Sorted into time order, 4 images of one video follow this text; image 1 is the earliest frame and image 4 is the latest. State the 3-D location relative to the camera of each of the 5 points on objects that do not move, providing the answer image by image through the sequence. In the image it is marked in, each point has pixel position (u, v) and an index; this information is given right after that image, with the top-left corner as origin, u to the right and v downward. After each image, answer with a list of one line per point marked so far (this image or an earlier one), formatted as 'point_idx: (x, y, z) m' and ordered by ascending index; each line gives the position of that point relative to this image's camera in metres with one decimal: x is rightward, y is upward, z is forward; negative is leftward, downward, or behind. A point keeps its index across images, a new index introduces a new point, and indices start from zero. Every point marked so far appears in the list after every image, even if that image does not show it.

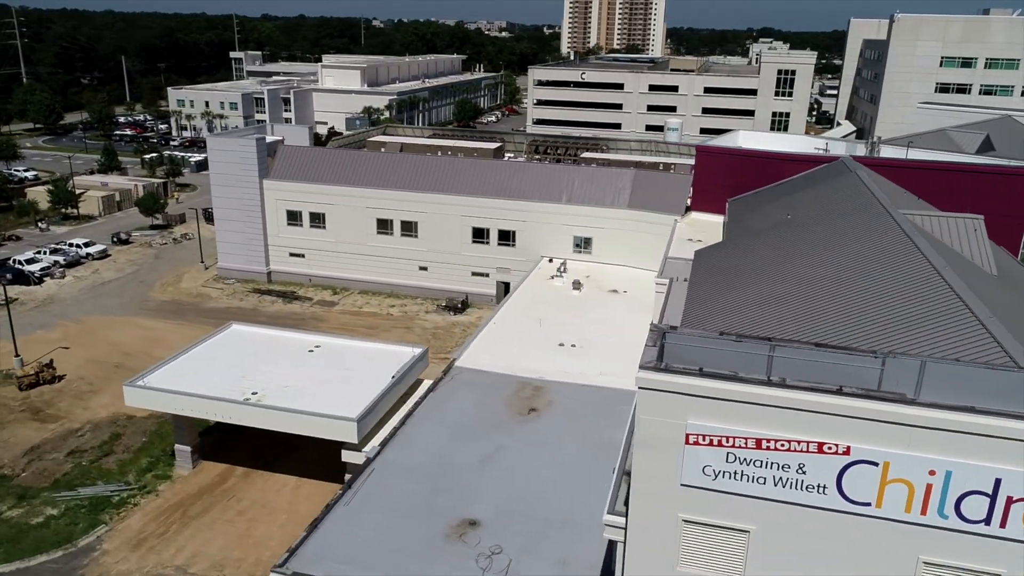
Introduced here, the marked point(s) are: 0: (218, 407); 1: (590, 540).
0: (-7.7, -3.1, +19.4) m
1: (+1.7, -5.1, +15.2) m
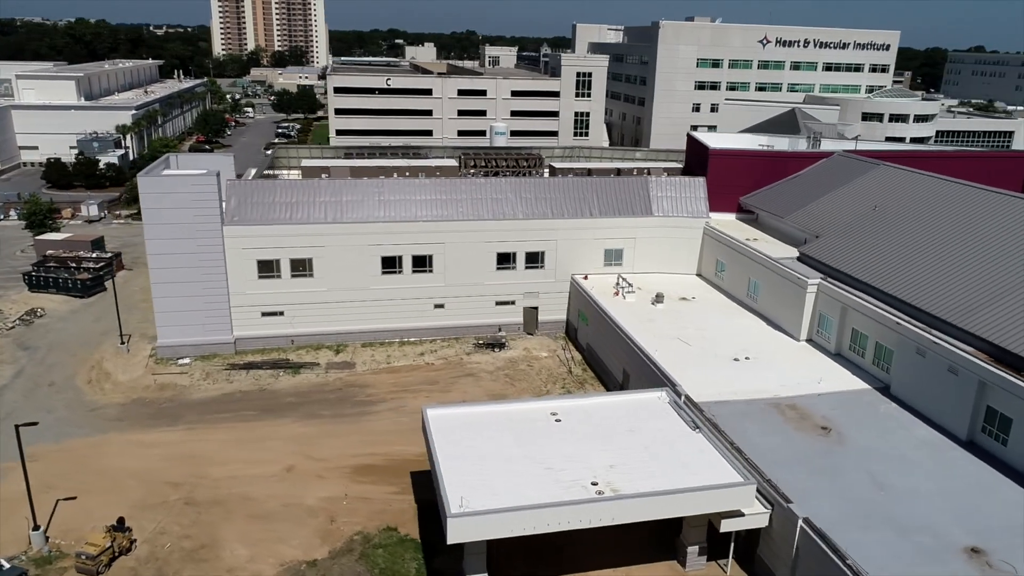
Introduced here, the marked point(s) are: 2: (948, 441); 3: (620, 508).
0: (+1.5, -4.7, +15.6) m
1: (+11.9, -5.2, +15.8) m
2: (+11.5, -4.0, +19.4) m
3: (+2.3, -4.7, +15.8) m
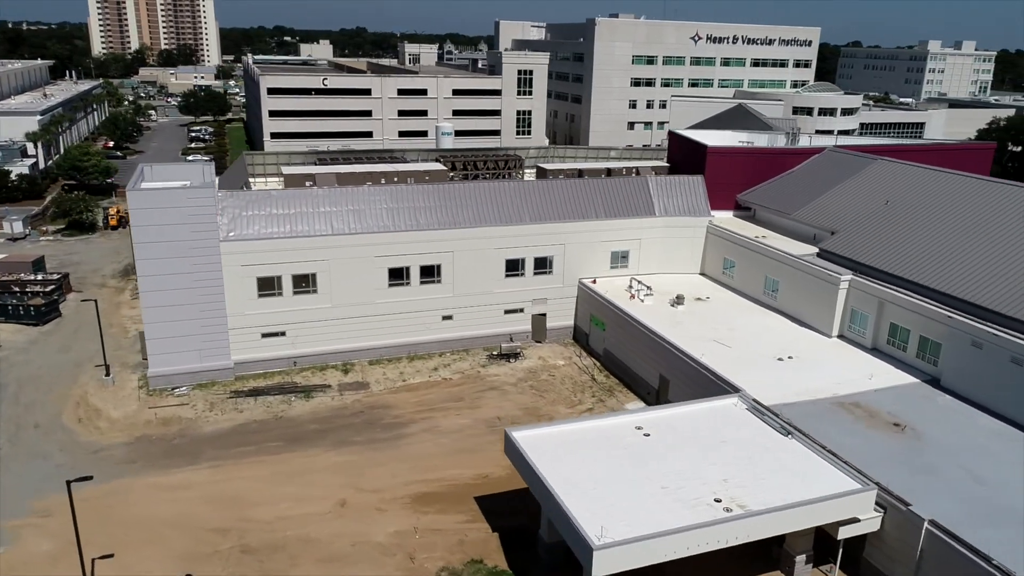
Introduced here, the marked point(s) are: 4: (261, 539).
0: (+4.2, -5.0, +15.0) m
1: (+14.6, -5.0, +16.6) m
2: (+13.6, -3.8, +20.1) m
3: (+5.0, -4.9, +15.4) m
4: (-6.5, -6.5, +19.2) m
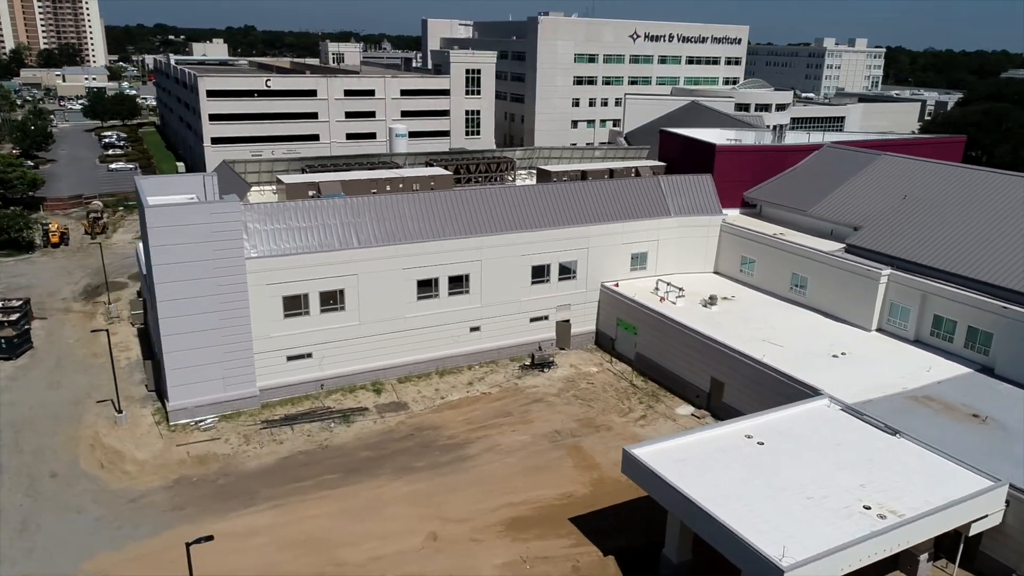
0: (+7.4, -5.1, +14.9) m
1: (+17.6, -4.7, +17.6) m
2: (+16.1, -3.5, +21.0) m
3: (+8.2, -5.0, +15.3) m
4: (-3.6, -7.1, +17.7) m
